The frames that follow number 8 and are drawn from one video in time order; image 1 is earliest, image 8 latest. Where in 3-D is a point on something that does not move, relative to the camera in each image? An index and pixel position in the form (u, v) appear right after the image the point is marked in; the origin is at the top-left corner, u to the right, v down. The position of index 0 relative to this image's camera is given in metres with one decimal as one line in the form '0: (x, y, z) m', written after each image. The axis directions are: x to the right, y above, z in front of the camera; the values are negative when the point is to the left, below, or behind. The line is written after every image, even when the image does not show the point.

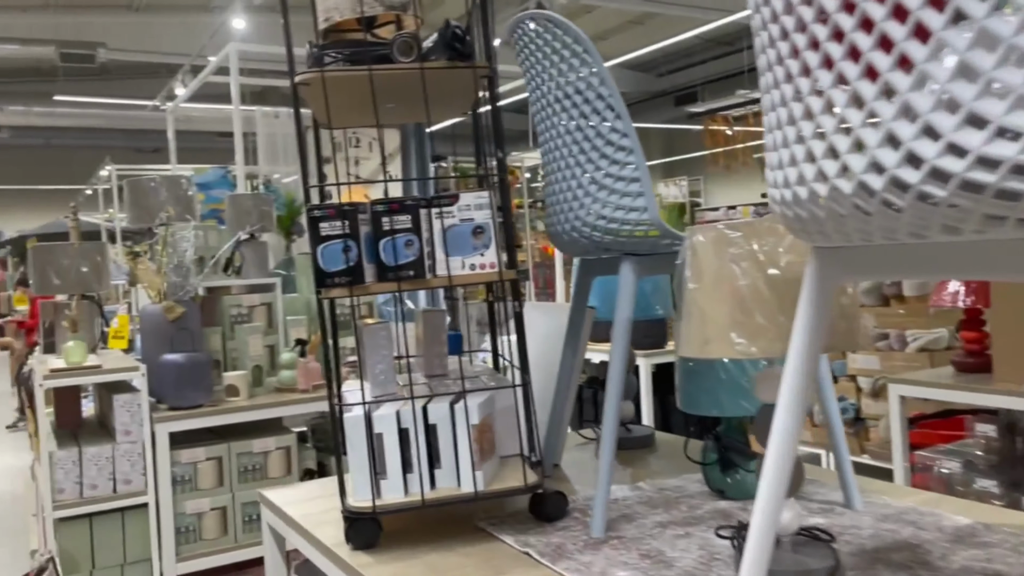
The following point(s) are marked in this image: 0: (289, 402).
0: (-0.7, -0.4, +2.8) m
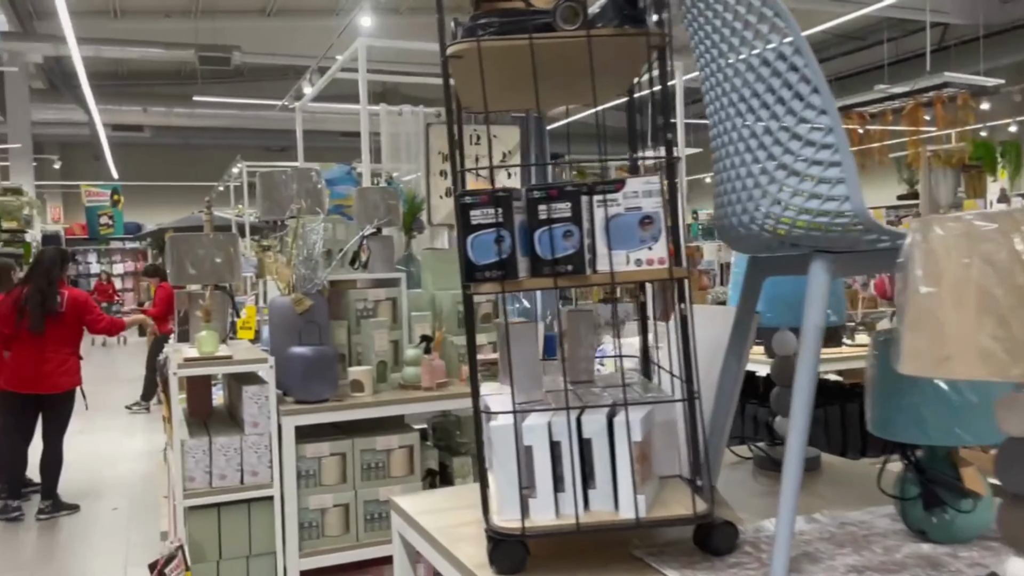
0: (-0.3, -0.4, +2.7) m
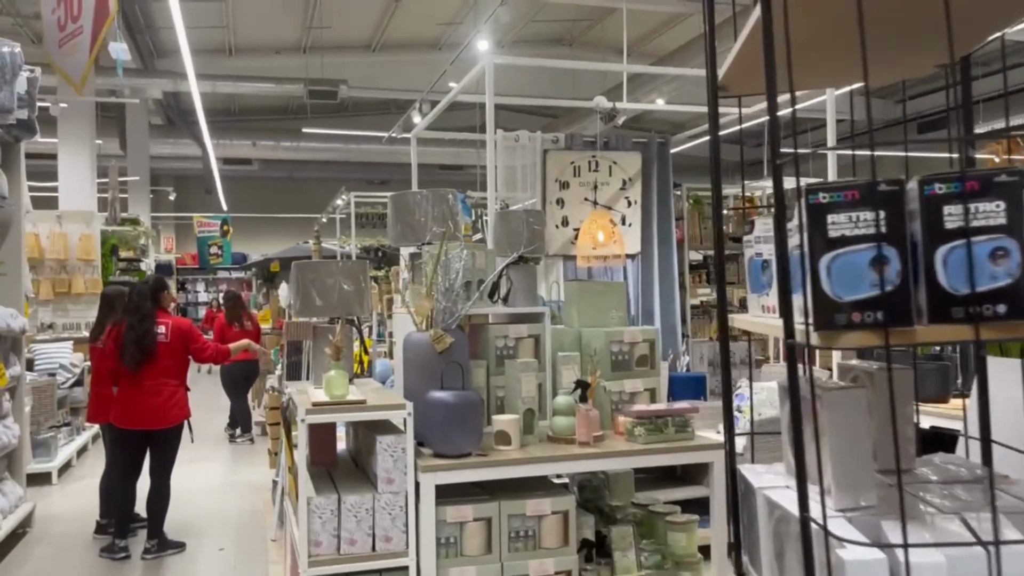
0: (+0.2, -0.5, +2.3) m
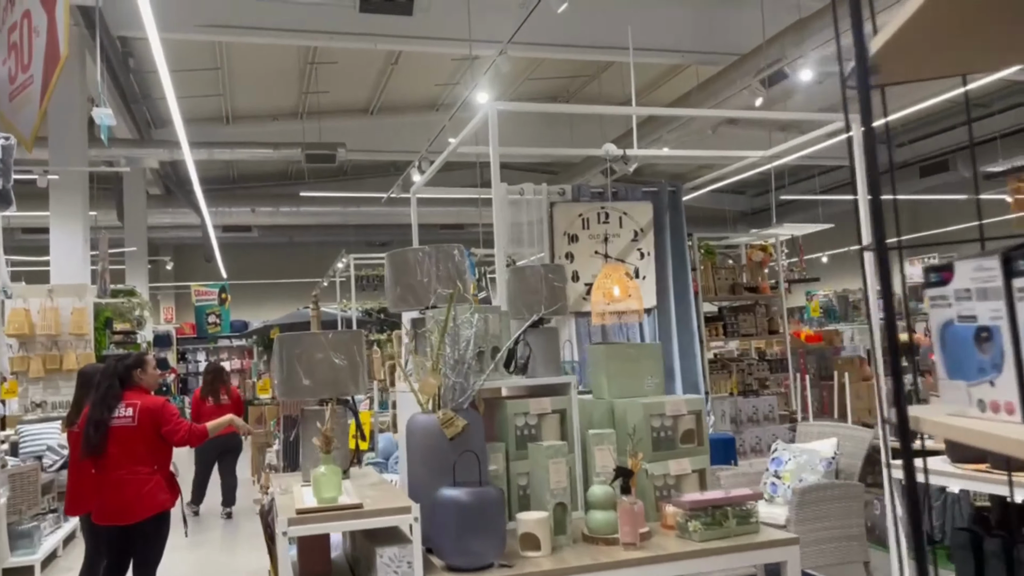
0: (+0.2, -0.6, +1.9) m
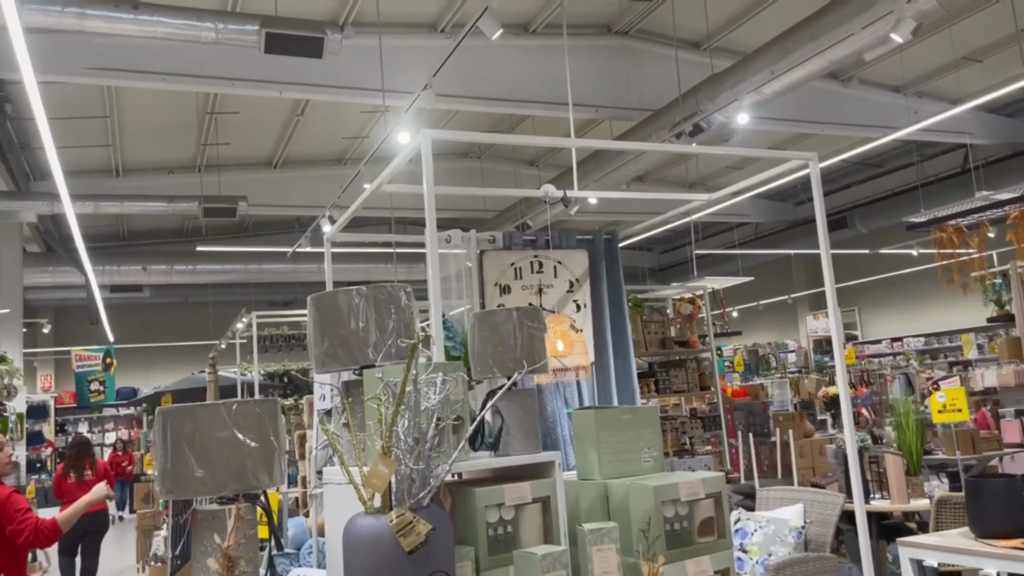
0: (+0.2, -0.7, +1.3) m
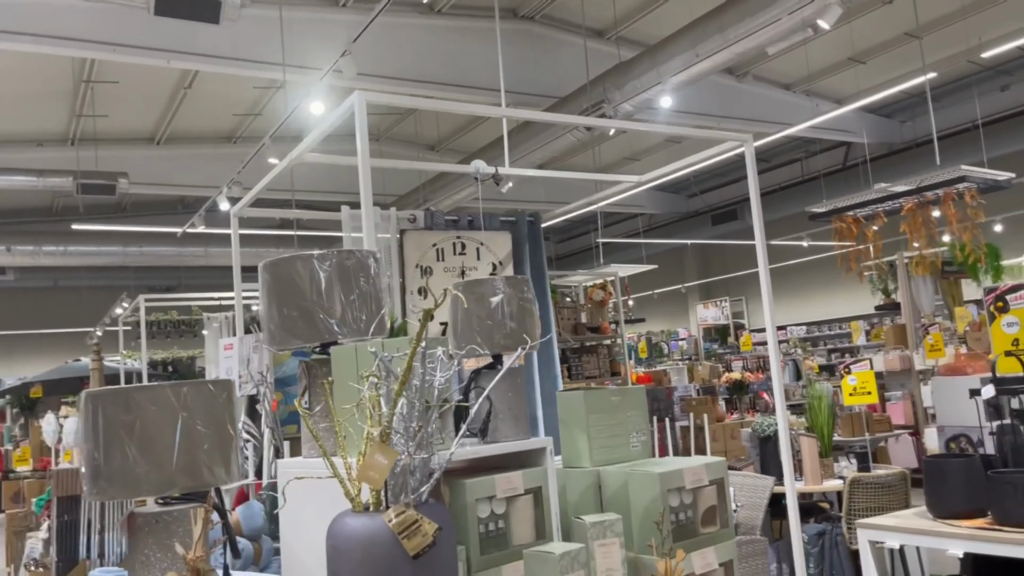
0: (+0.3, -0.6, +1.2) m
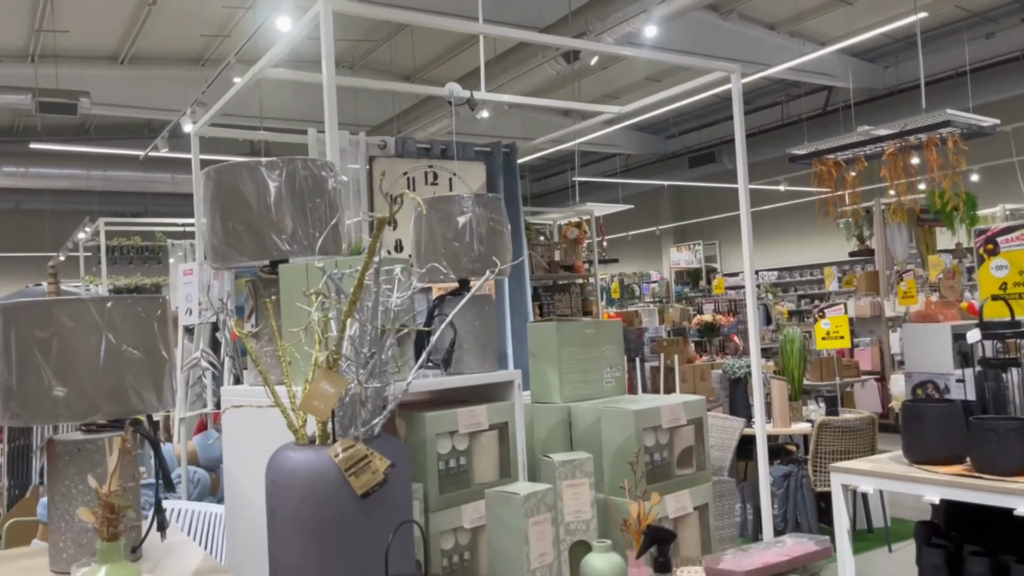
0: (+0.2, -0.5, +1.1) m
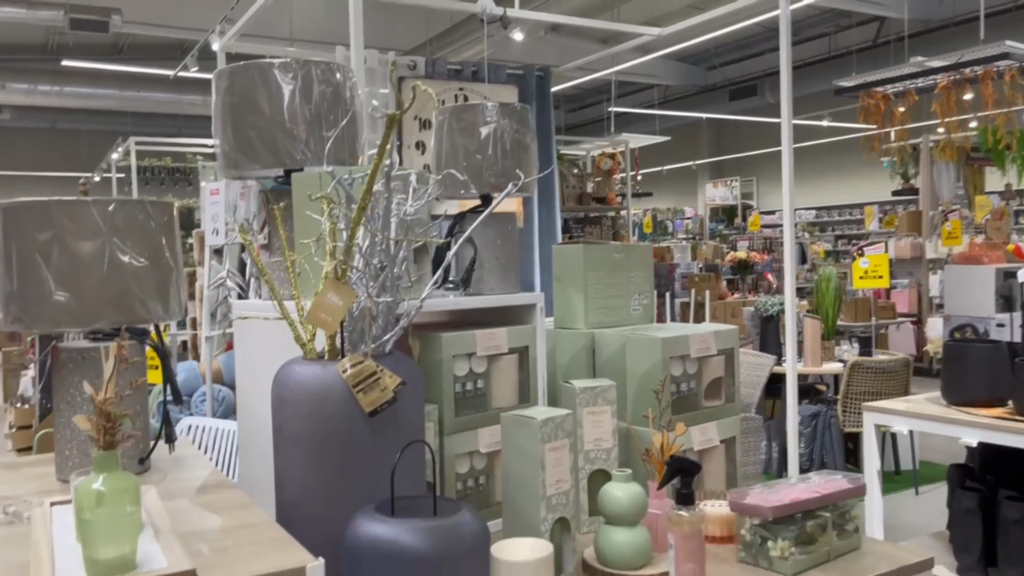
0: (+0.2, -0.4, +1.0) m
